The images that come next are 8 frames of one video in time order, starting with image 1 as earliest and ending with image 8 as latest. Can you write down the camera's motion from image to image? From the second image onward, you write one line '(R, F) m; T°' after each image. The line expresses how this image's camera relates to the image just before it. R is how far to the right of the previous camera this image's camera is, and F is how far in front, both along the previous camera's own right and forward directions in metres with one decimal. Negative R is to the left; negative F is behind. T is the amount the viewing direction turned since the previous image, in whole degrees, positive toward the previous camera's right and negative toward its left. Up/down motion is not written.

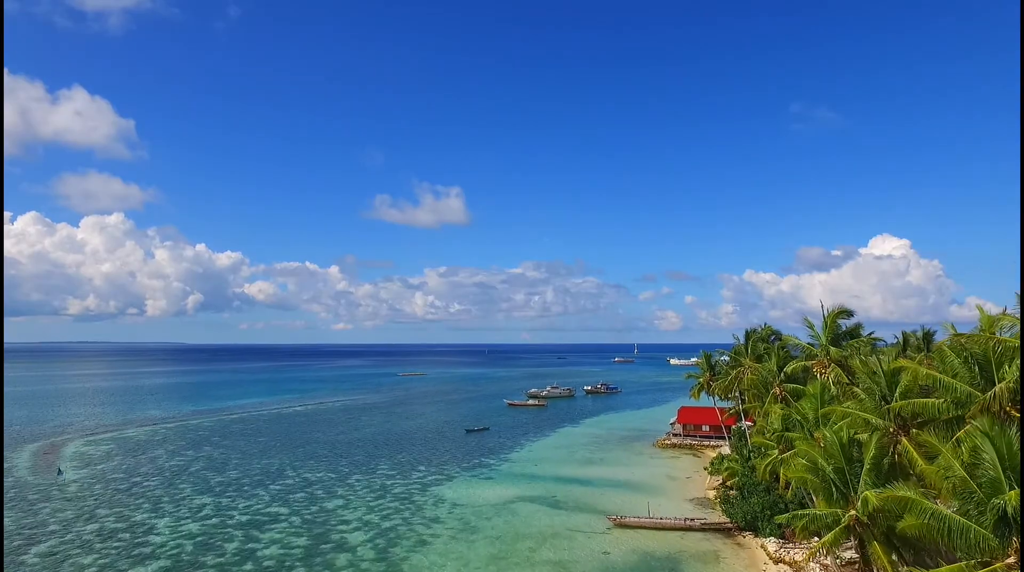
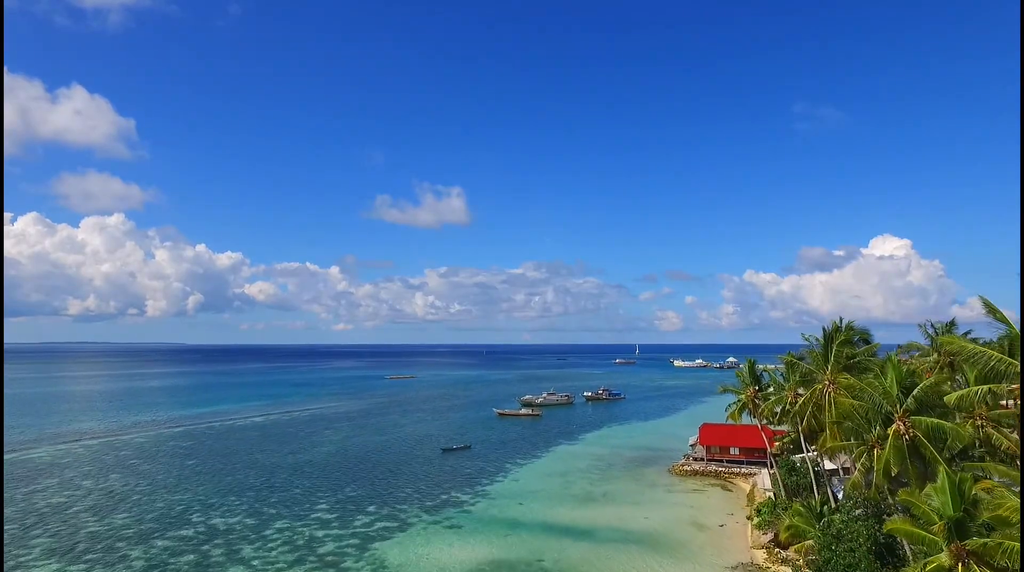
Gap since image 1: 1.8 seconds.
(+1.4, +10.4) m; 0°
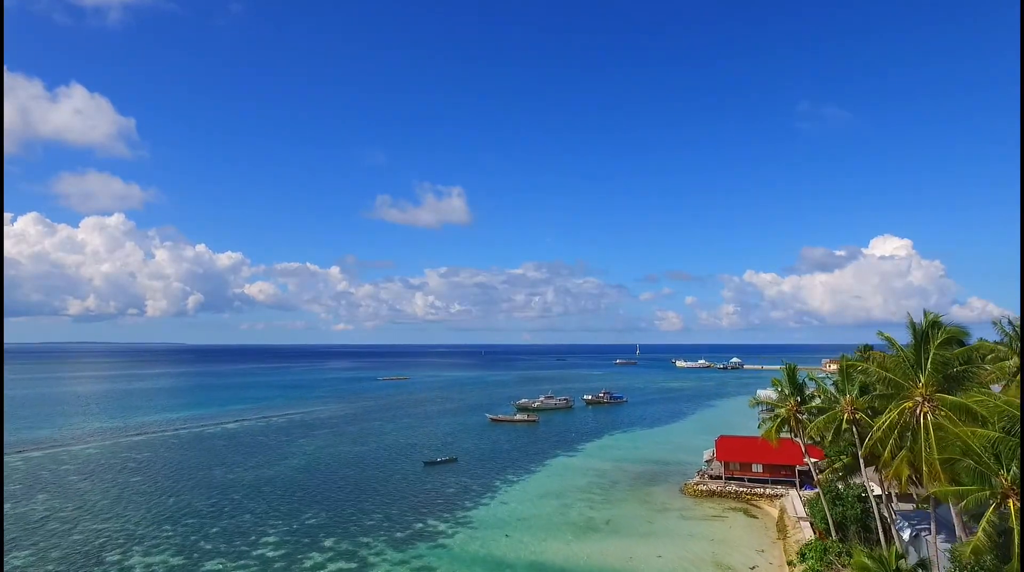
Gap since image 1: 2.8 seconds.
(+0.8, +5.8) m; 0°
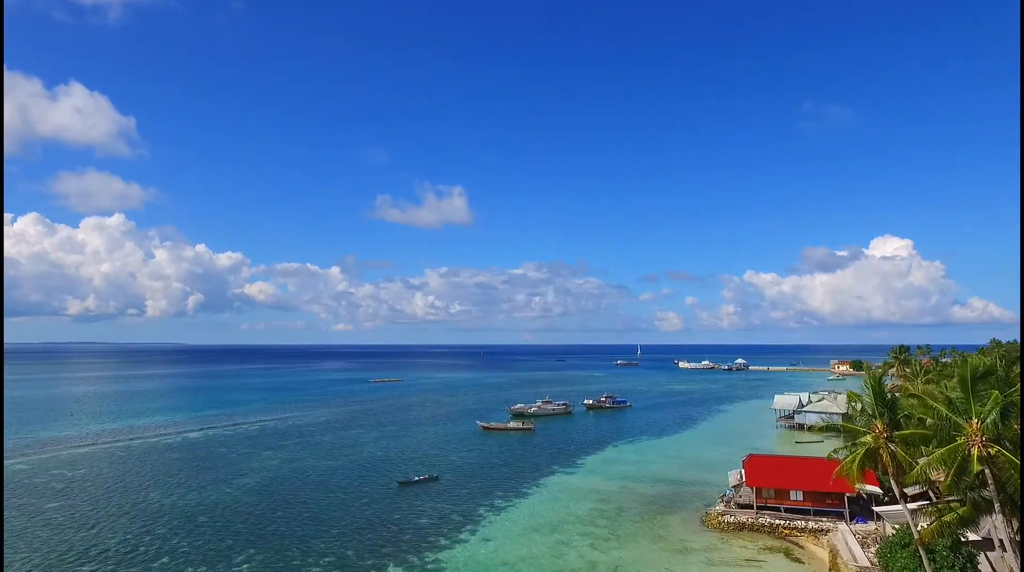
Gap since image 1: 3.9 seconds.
(+0.8, +6.7) m; 0°
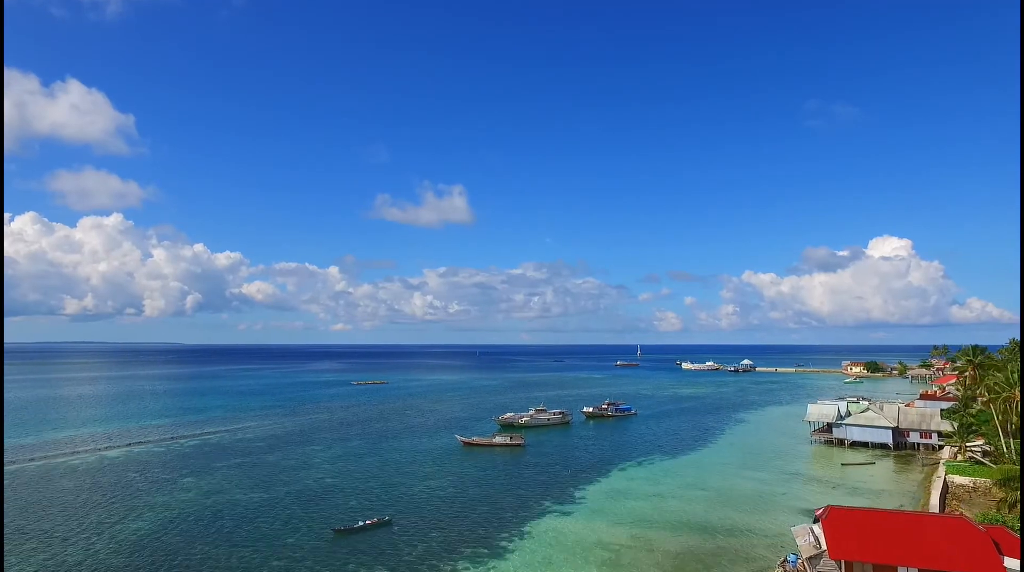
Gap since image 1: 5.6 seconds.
(+1.3, +10.4) m; 0°
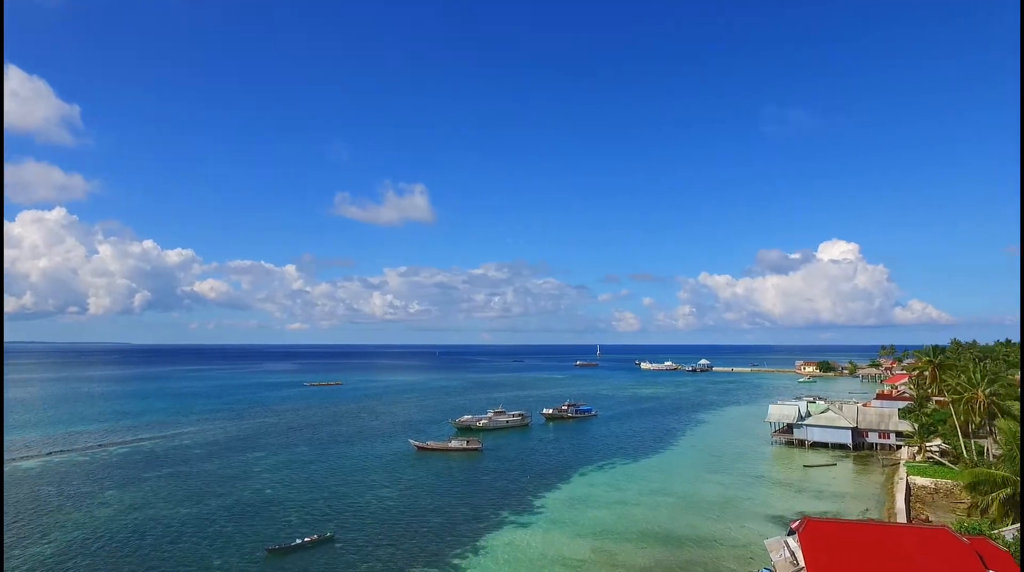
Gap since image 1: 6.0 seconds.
(+0.3, +2.3) m; +4°
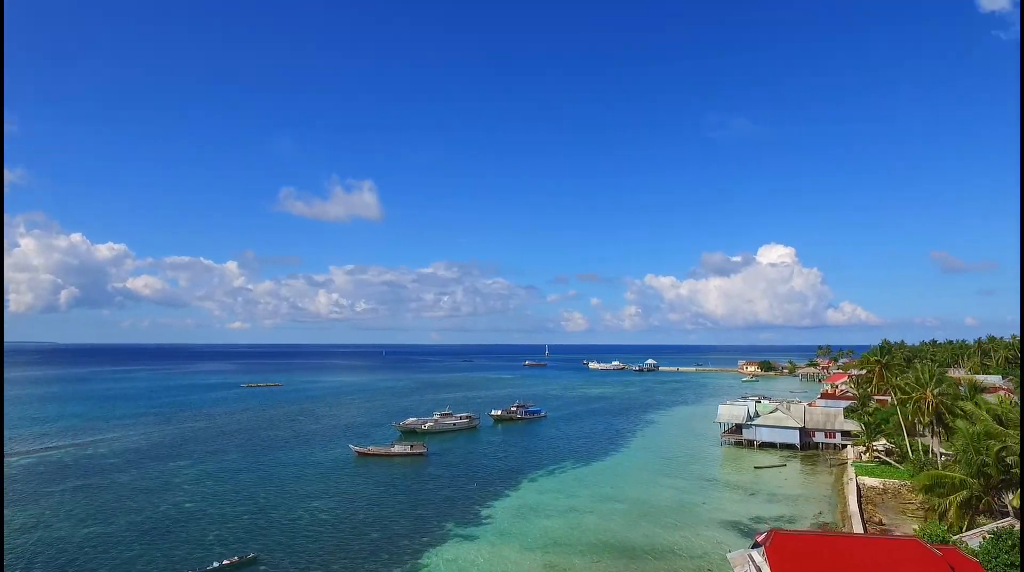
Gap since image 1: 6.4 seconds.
(+0.1, +2.3) m; +5°
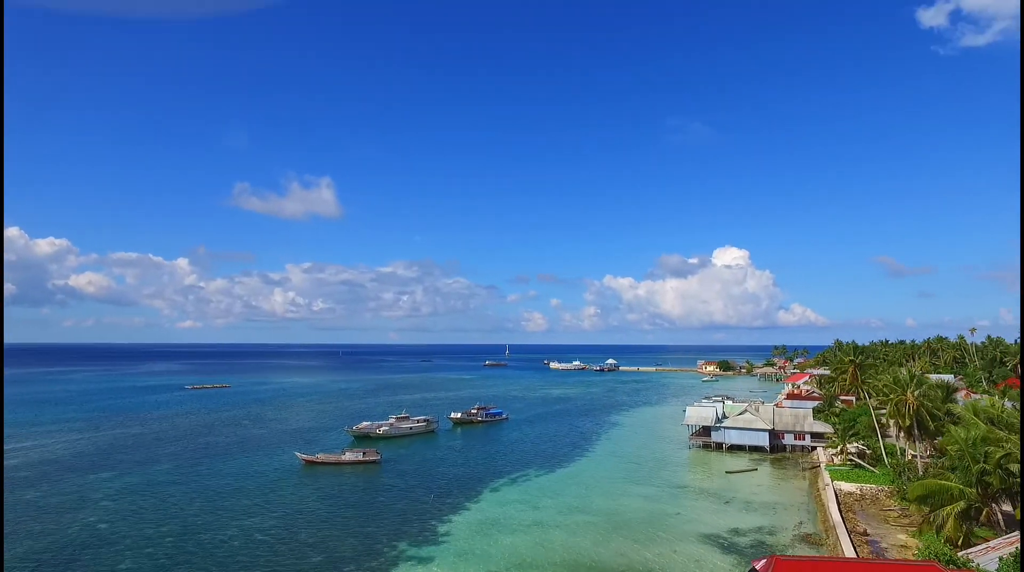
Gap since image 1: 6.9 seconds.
(-0.1, +3.1) m; +4°
